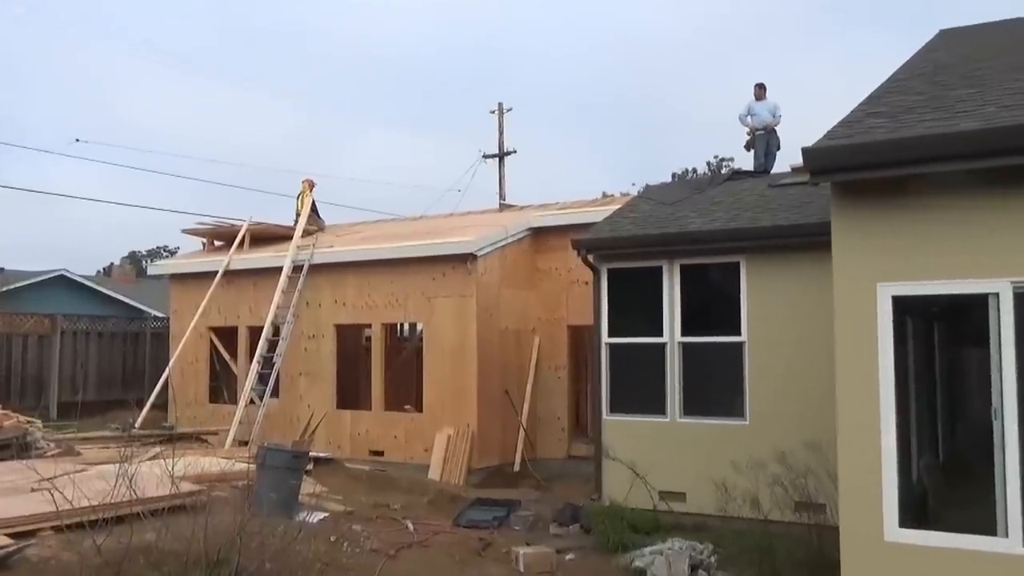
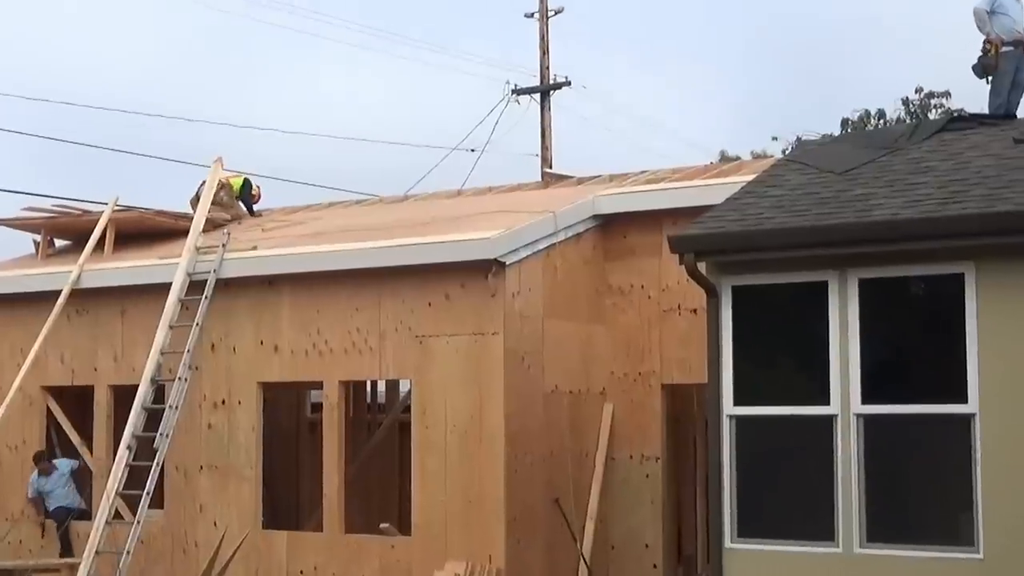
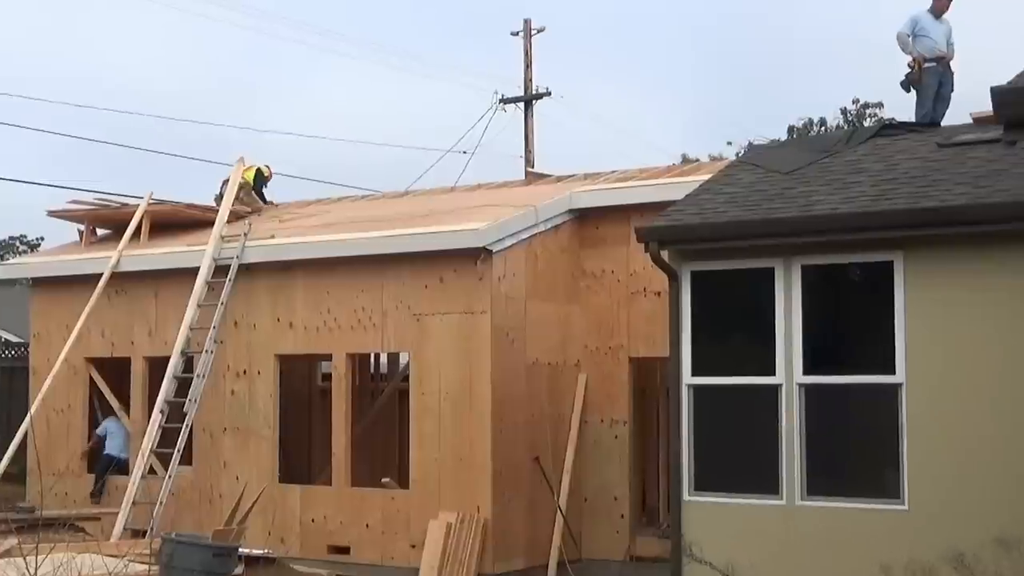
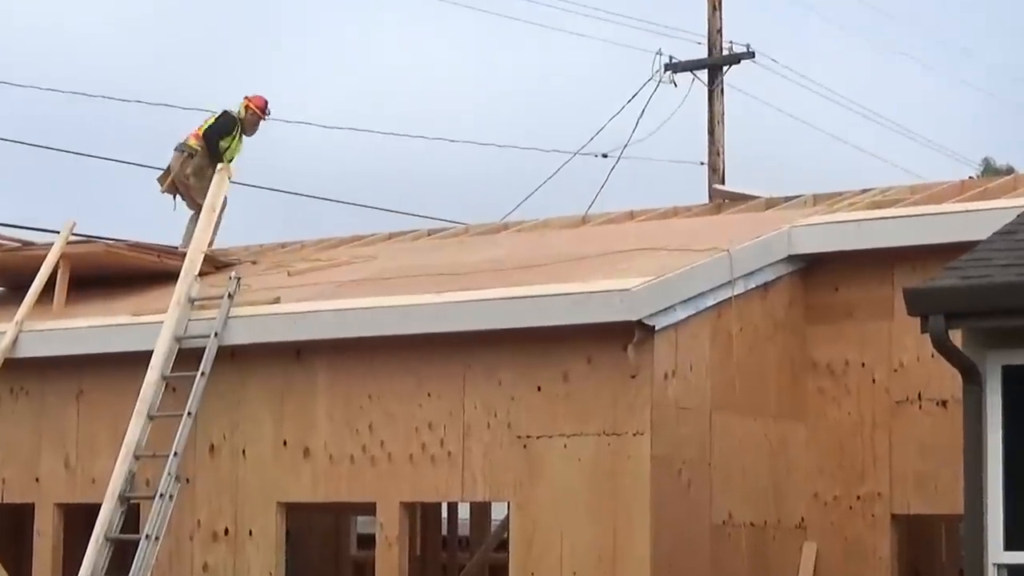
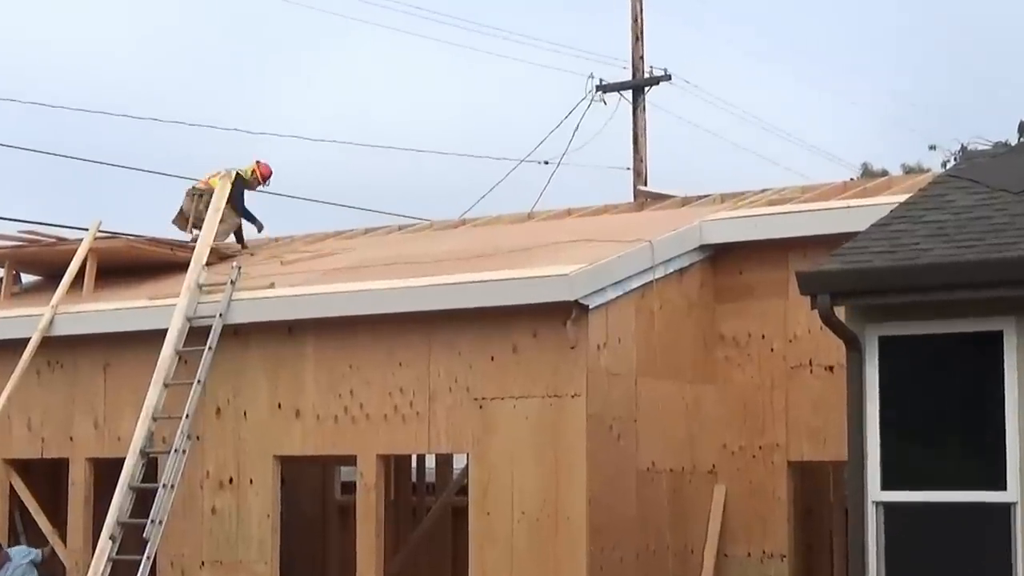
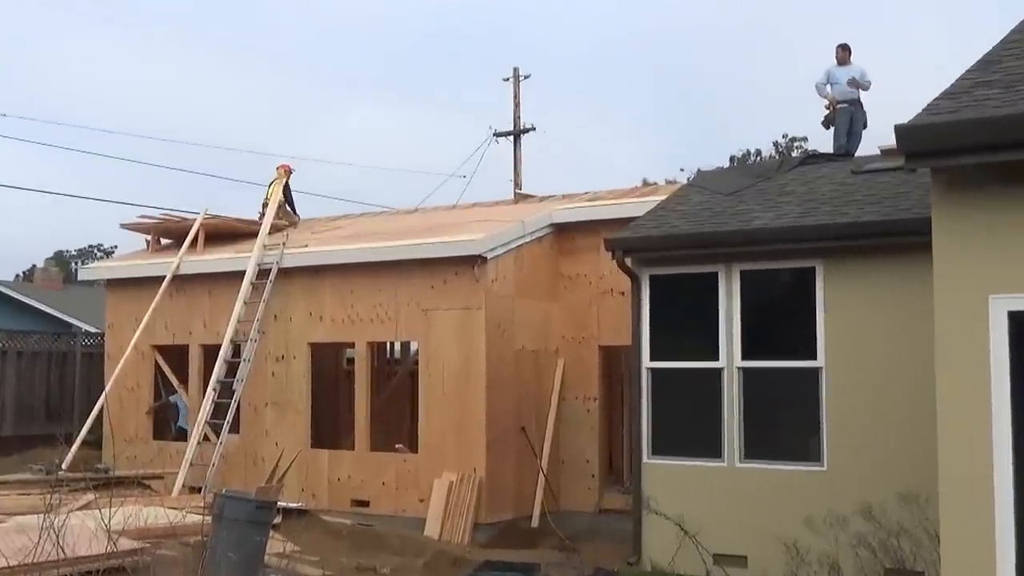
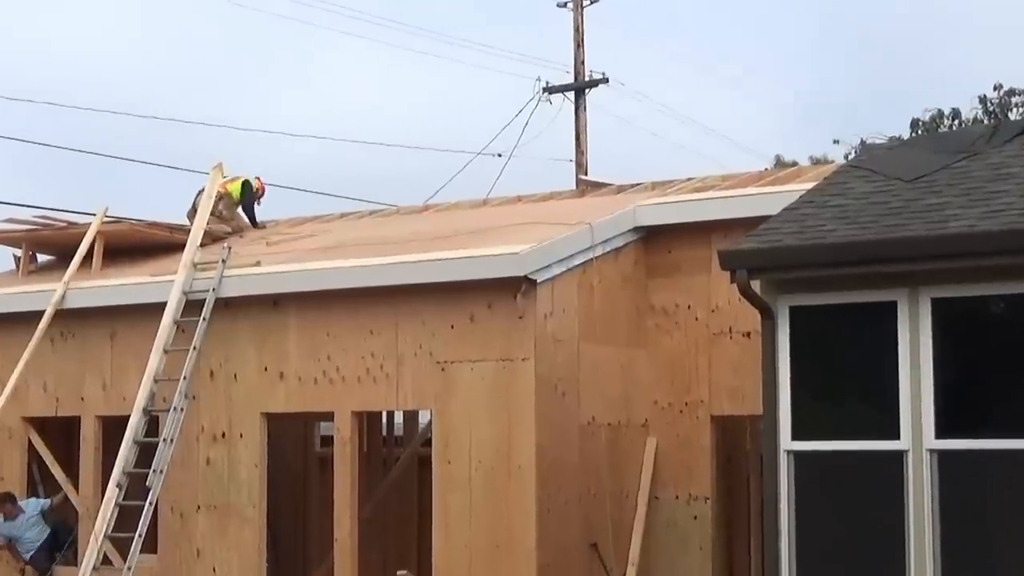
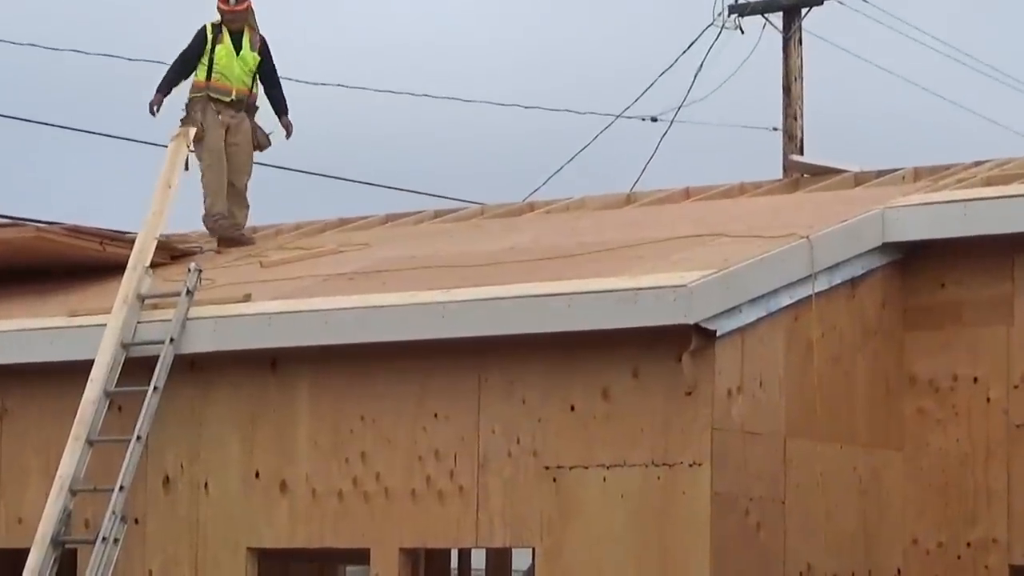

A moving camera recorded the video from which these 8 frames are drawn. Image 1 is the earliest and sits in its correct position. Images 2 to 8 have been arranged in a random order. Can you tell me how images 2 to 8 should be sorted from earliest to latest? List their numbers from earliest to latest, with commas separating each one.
6, 3, 2, 7, 5, 4, 8
